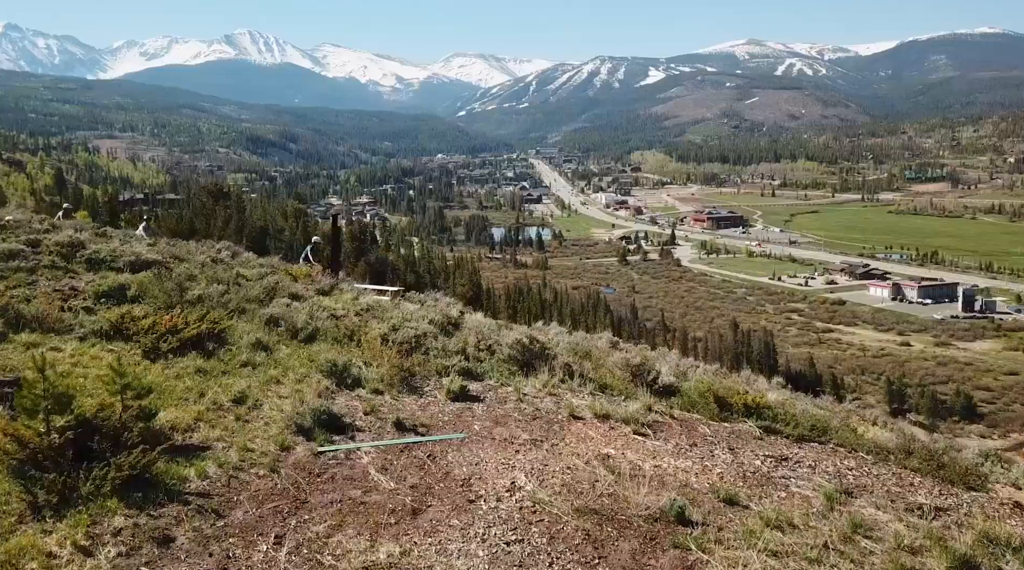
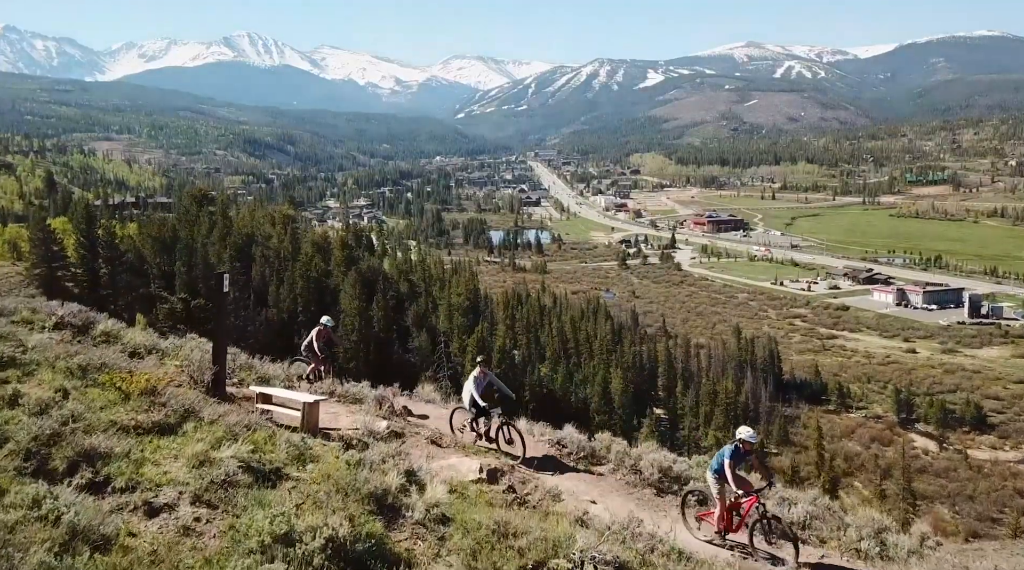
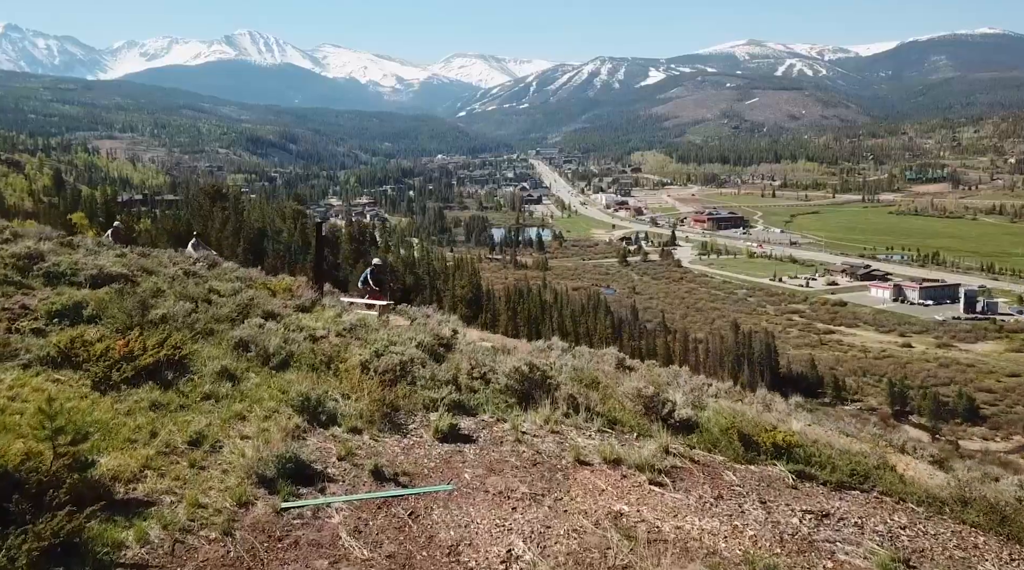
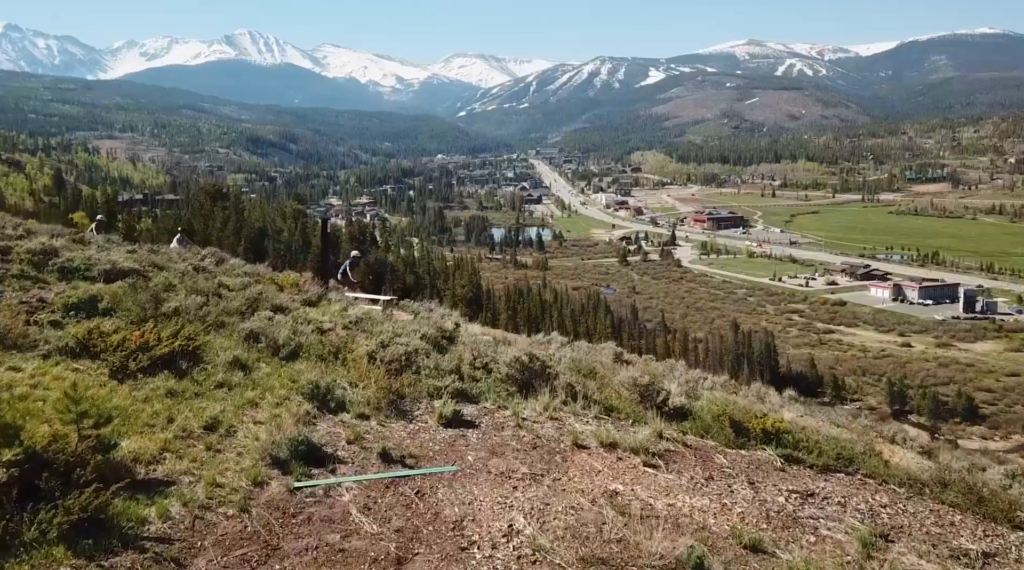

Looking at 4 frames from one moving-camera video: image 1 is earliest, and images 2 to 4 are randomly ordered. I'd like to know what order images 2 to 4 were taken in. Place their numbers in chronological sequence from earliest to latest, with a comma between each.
4, 3, 2
